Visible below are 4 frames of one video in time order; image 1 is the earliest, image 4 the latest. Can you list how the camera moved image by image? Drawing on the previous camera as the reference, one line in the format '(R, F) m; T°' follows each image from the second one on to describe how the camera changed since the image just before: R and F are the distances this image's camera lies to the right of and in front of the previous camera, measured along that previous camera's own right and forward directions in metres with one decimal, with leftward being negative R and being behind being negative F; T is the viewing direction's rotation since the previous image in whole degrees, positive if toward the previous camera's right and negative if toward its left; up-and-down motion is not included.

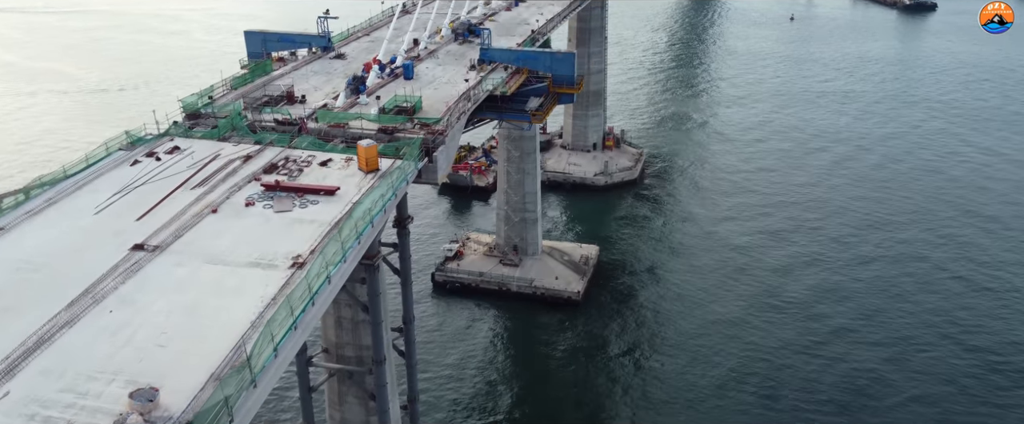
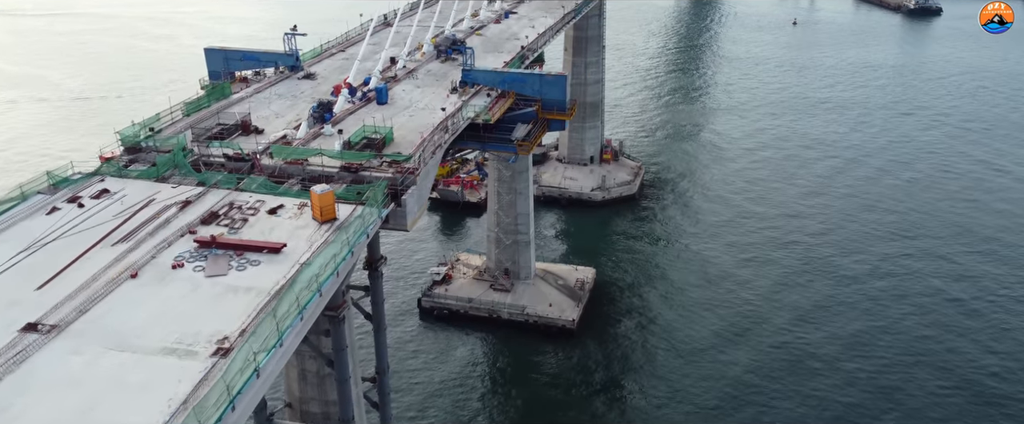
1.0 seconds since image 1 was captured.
(+0.6, +4.0) m; 0°
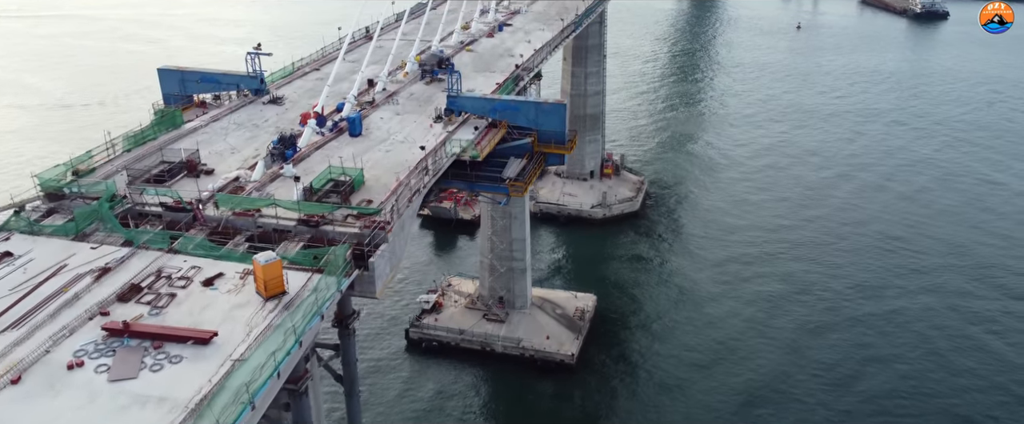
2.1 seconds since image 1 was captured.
(+0.3, +4.6) m; 0°
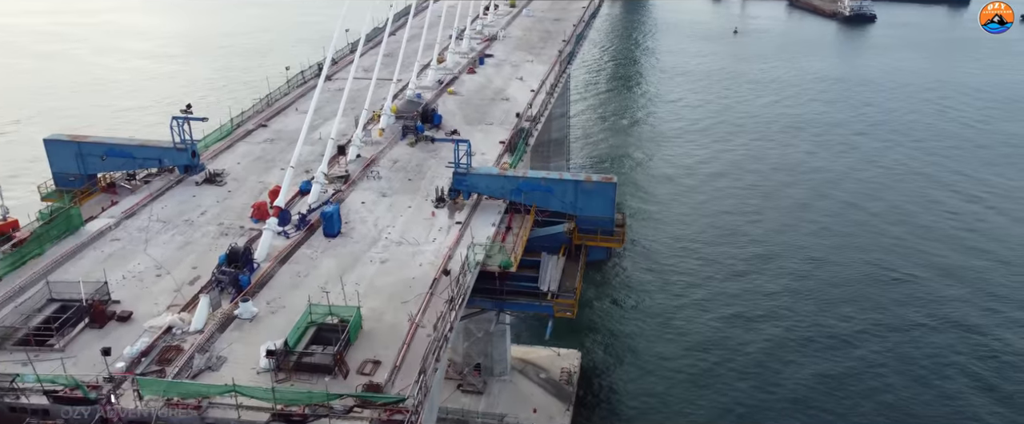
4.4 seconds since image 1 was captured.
(-3.0, +8.6) m; +5°
